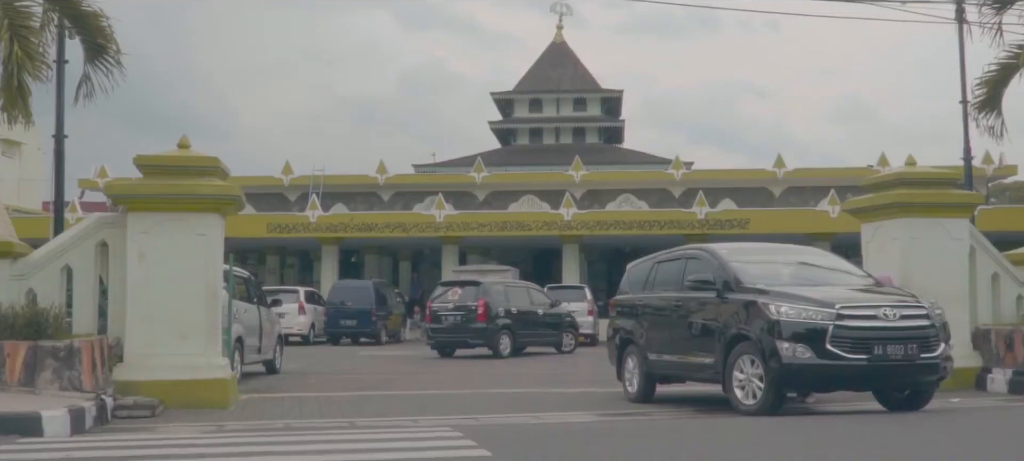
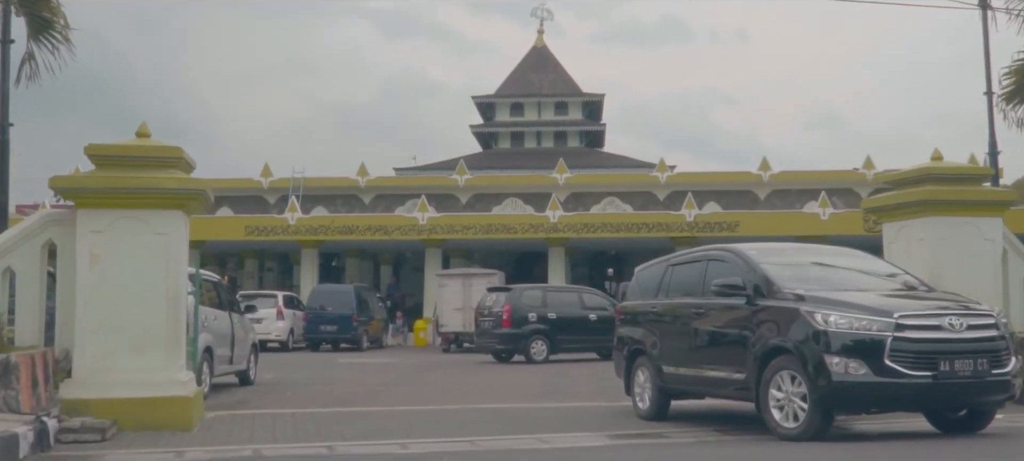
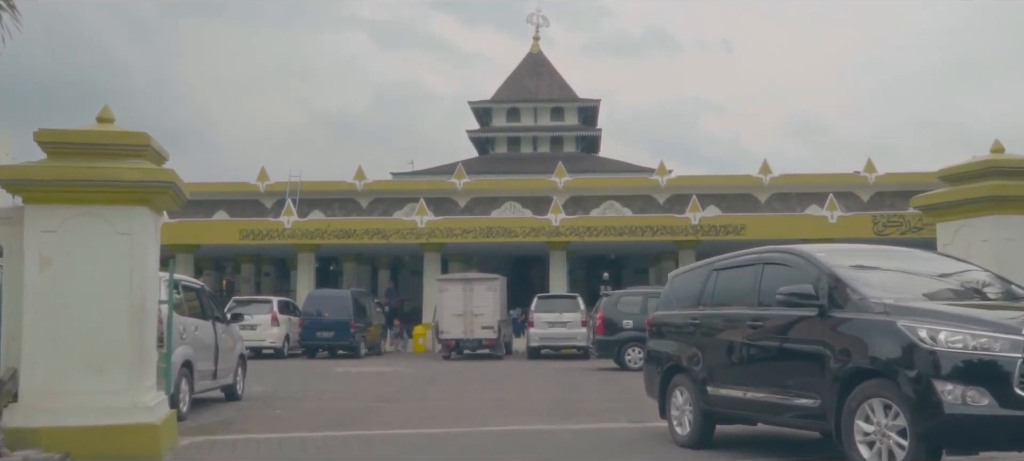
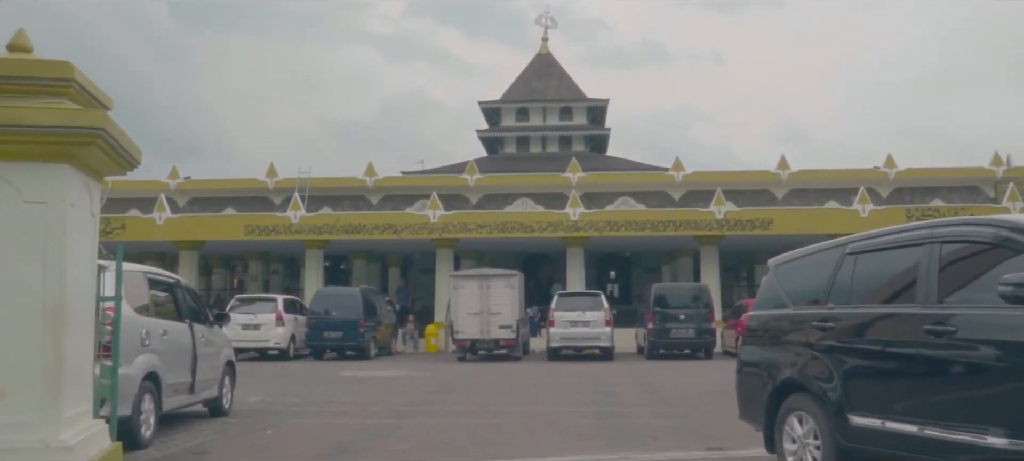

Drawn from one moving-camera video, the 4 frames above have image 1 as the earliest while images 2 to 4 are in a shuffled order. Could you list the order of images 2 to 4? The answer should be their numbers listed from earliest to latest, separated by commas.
2, 3, 4
